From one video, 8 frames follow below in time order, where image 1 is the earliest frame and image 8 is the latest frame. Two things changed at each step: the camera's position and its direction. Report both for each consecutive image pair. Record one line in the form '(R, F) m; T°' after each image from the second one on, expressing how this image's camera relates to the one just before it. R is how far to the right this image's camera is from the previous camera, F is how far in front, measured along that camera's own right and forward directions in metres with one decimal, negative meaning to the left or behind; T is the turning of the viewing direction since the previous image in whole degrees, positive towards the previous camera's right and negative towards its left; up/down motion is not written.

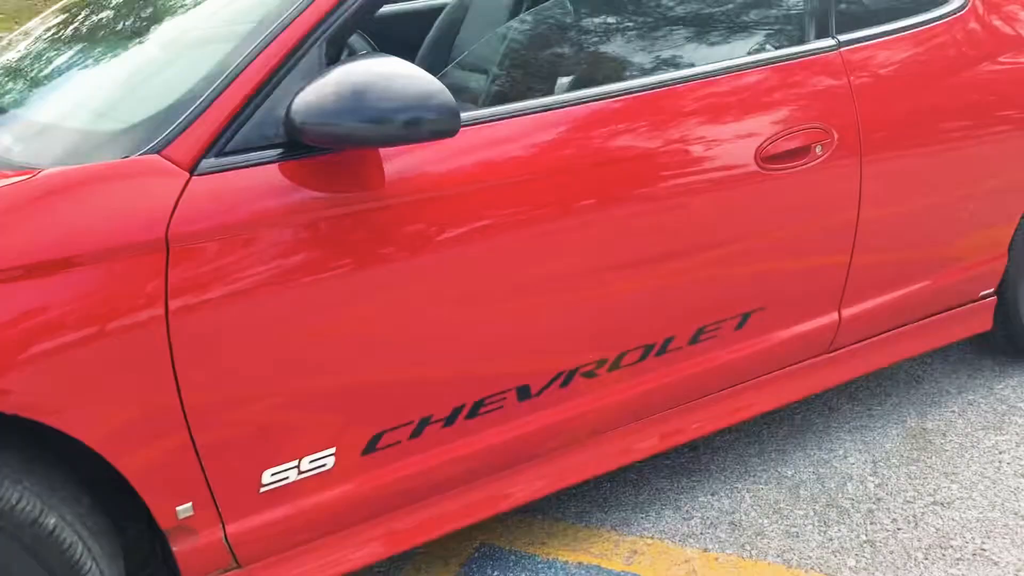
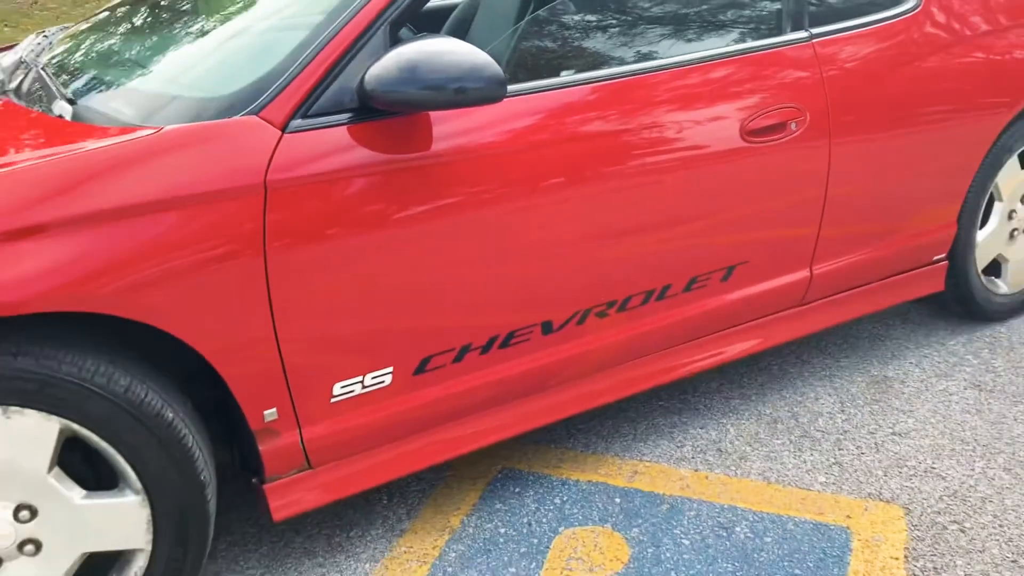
(-0.1, -0.3) m; +2°
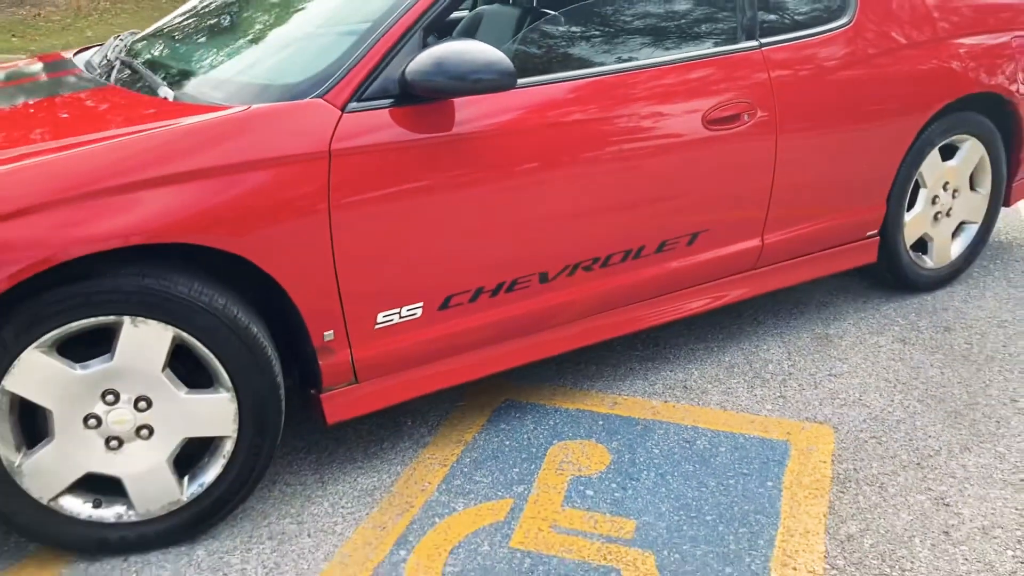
(-0.1, -0.5) m; +1°
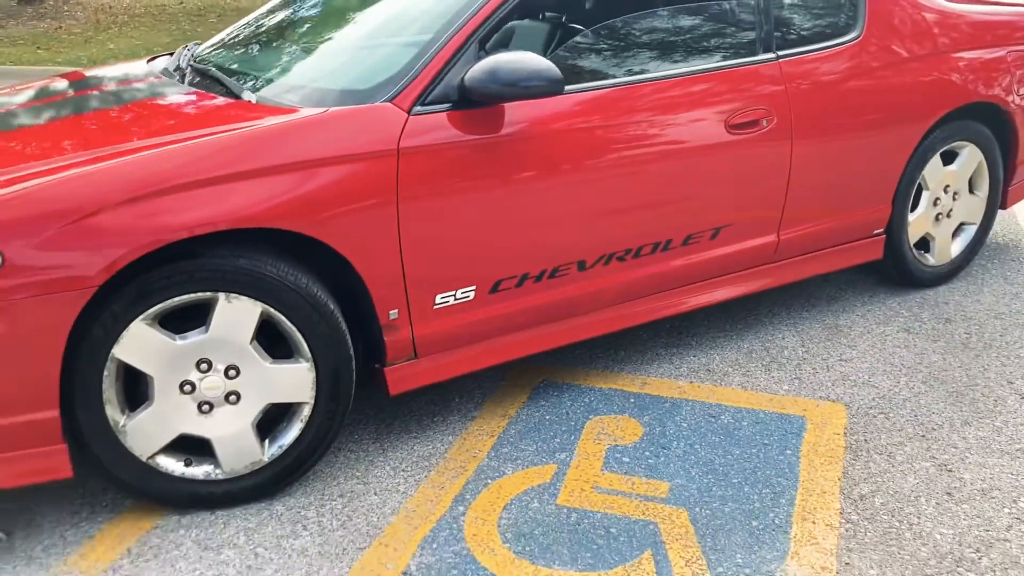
(-0.1, -0.3) m; 0°
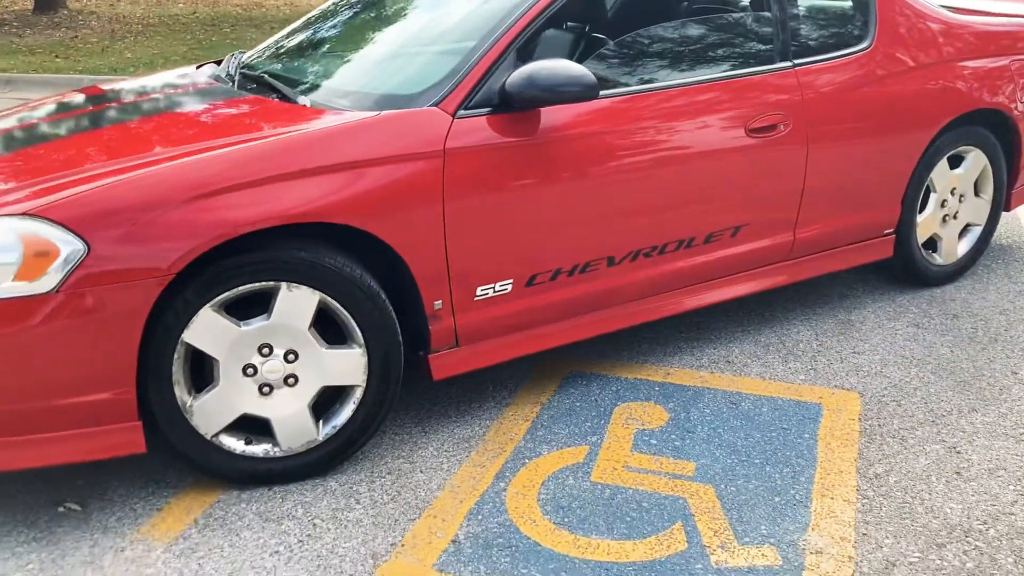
(-0.1, -0.2) m; 0°
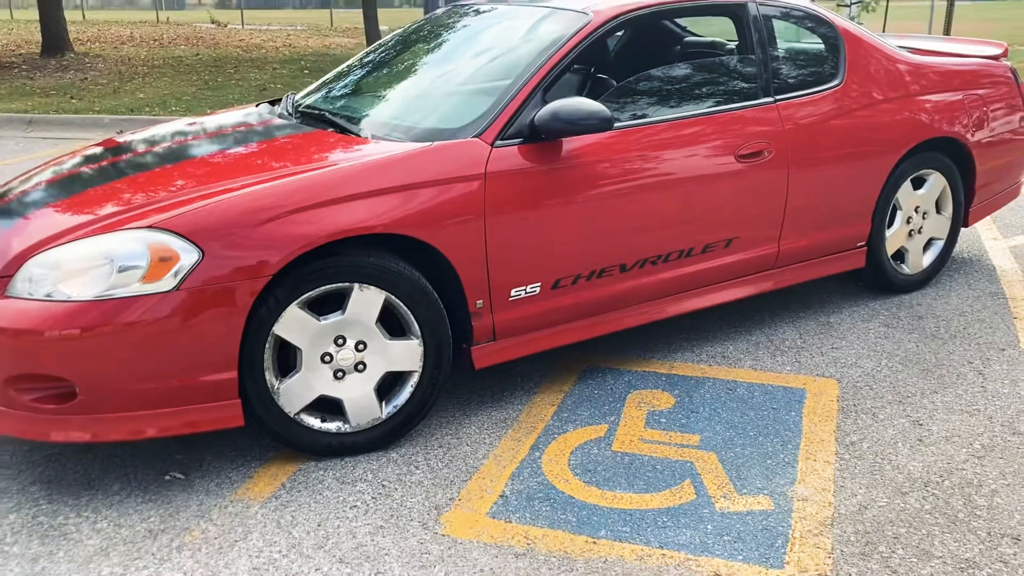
(-0.1, -0.5) m; +1°
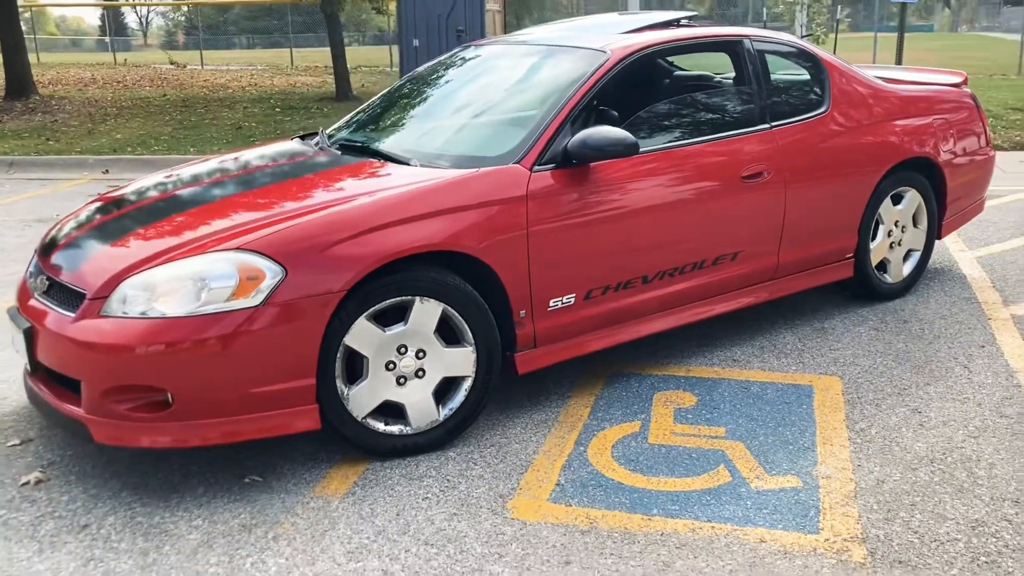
(-0.3, -0.3) m; +3°
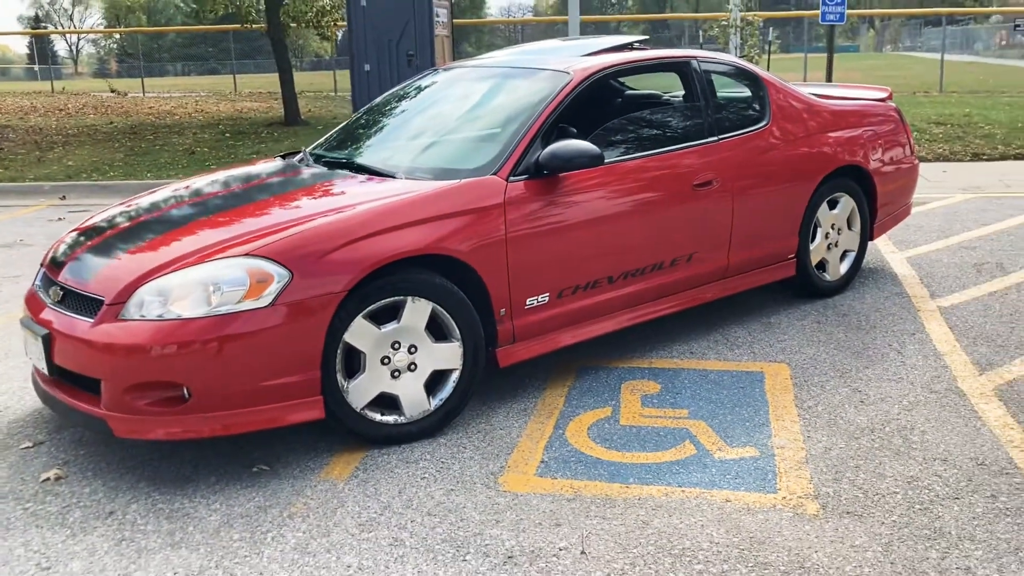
(-0.1, -0.3) m; +3°
